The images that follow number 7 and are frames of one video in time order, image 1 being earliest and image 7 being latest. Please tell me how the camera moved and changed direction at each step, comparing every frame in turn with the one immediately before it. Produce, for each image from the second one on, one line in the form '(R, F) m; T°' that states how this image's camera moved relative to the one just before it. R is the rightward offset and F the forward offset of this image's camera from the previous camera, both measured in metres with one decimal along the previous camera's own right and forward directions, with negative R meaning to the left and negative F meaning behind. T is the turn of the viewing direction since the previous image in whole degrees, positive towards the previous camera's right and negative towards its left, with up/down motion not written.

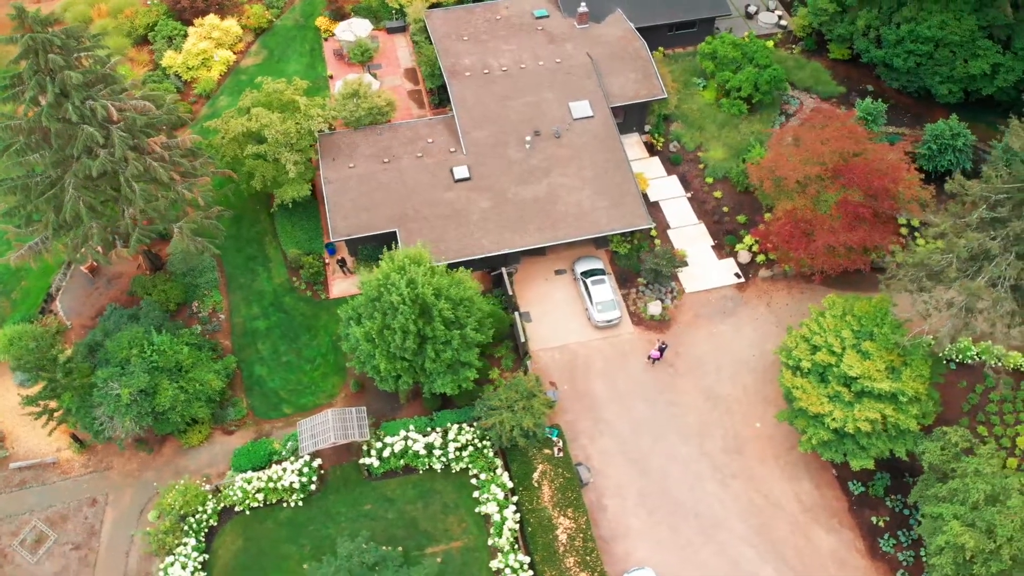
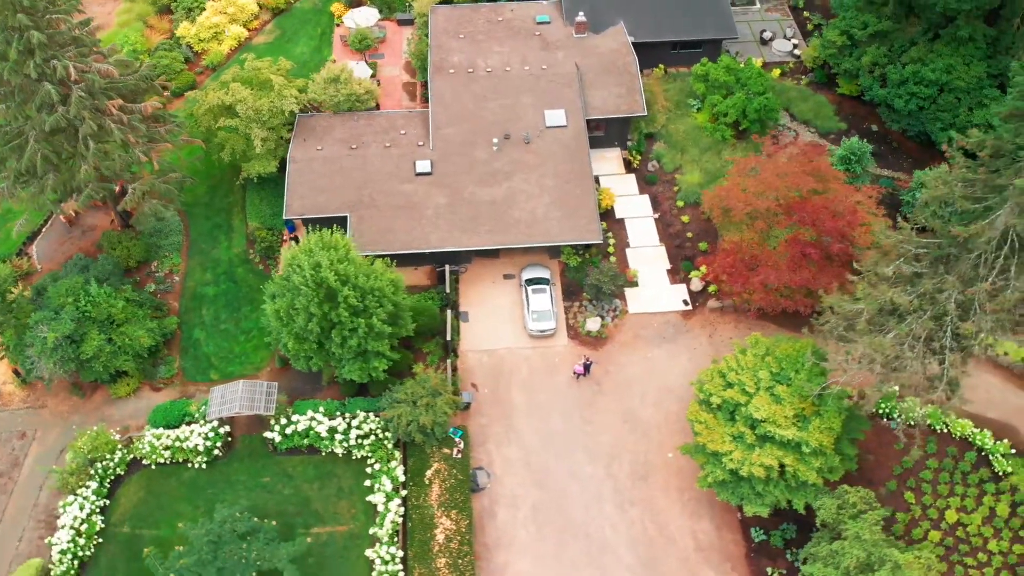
(+4.9, +0.2) m; -6°
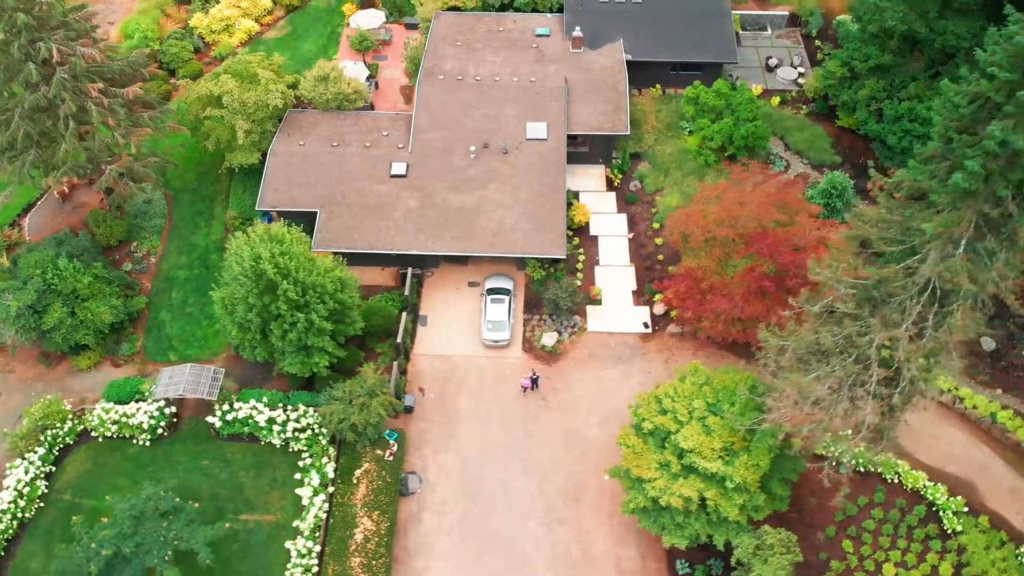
(+3.4, +0.1) m; -4°
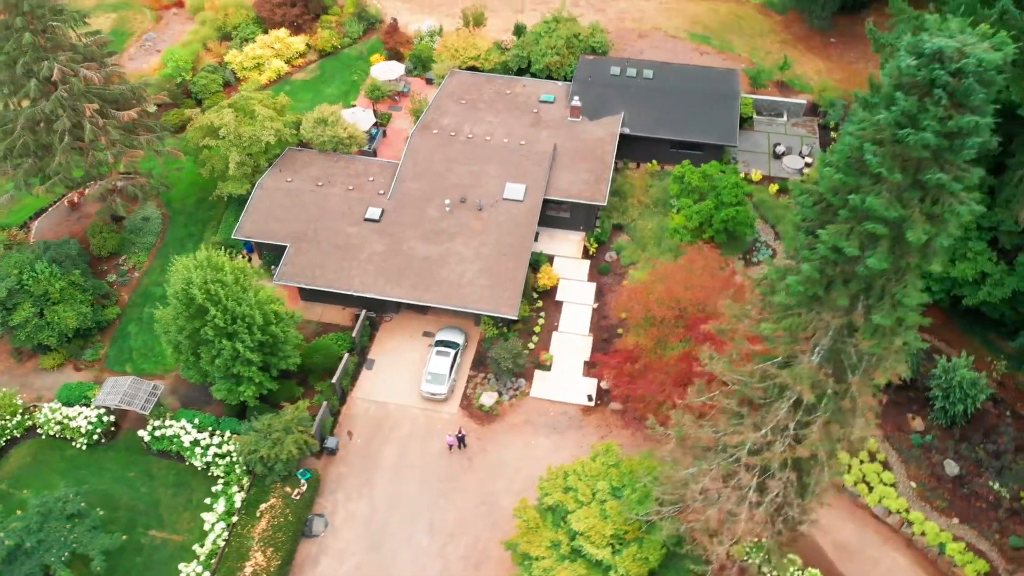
(+4.7, +0.3) m; -6°
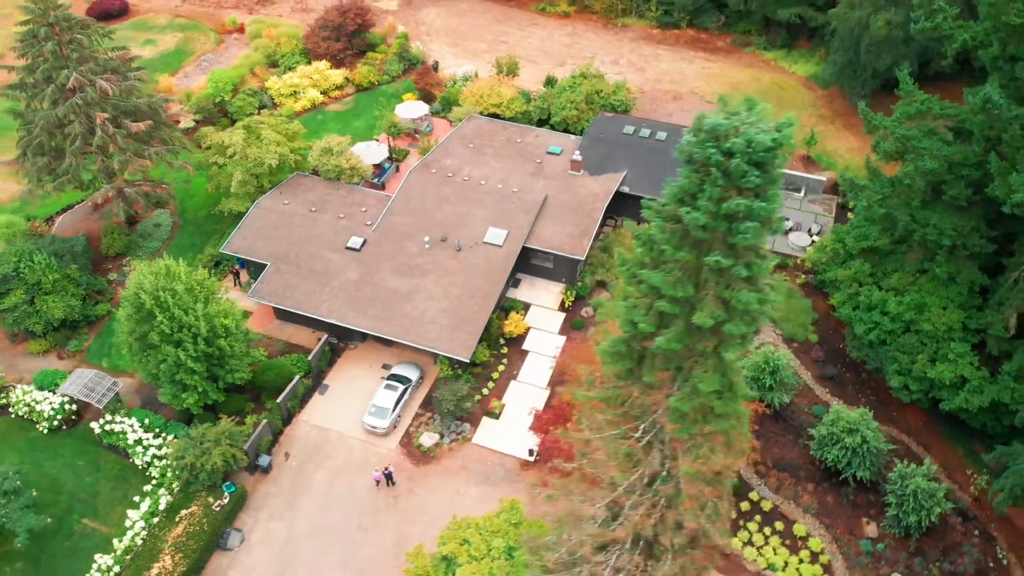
(+4.7, +0.3) m; -7°
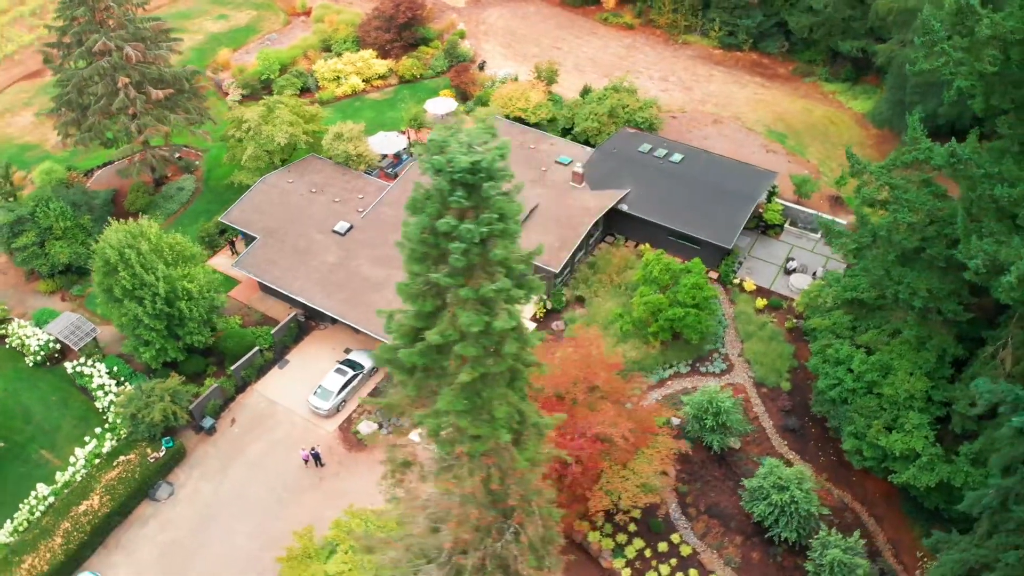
(+5.3, +0.5) m; -8°
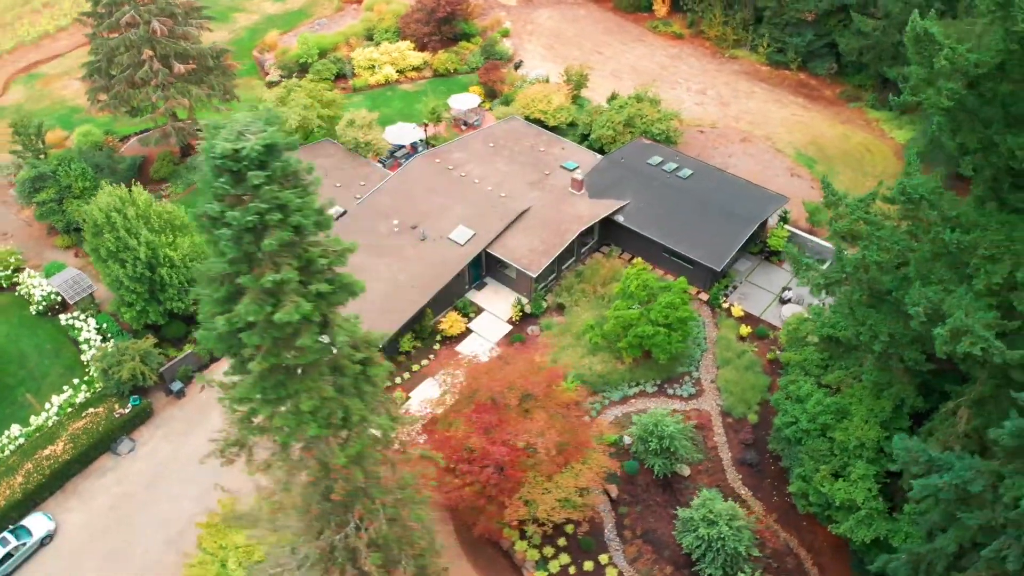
(+4.2, +0.4) m; -6°
